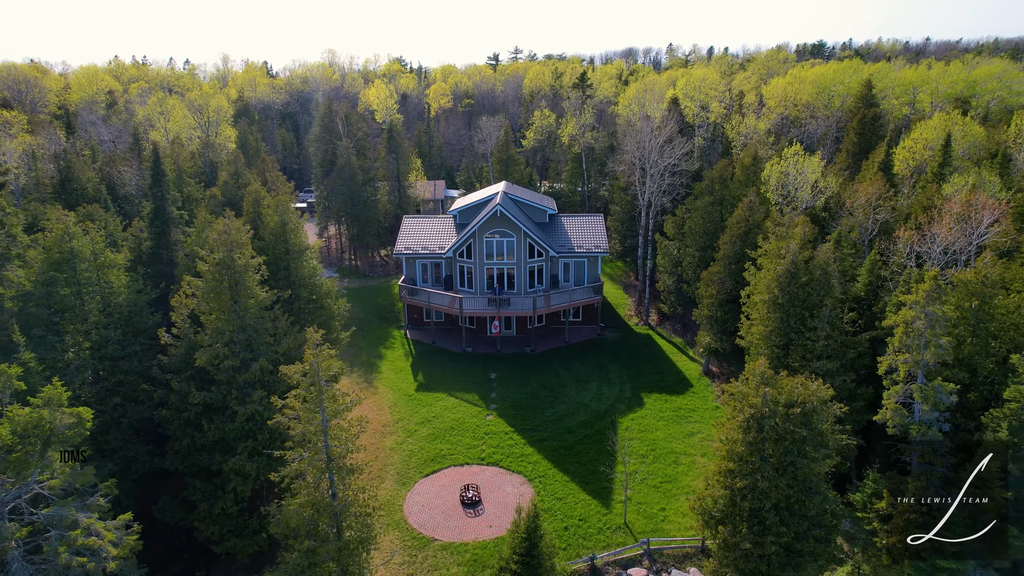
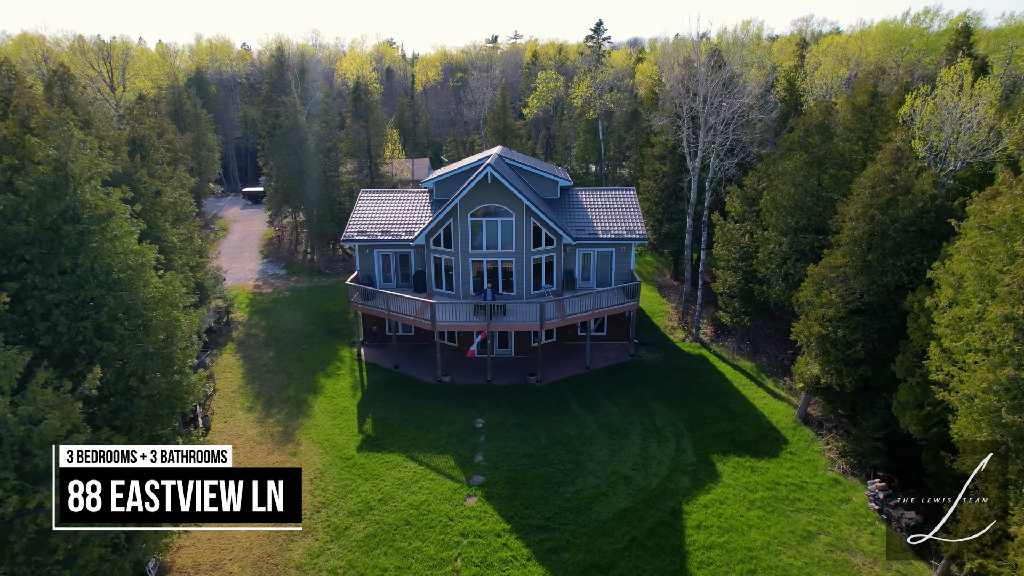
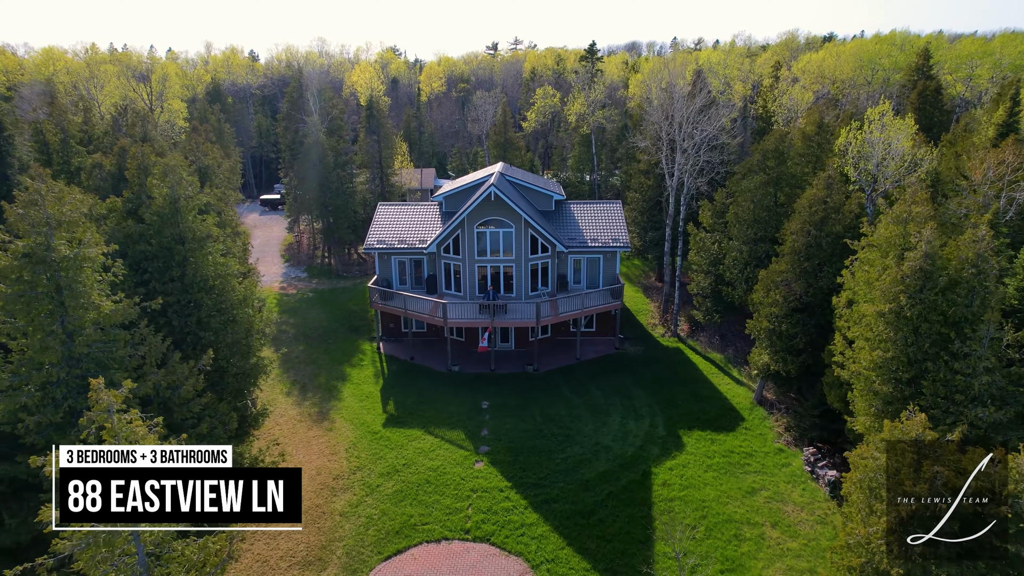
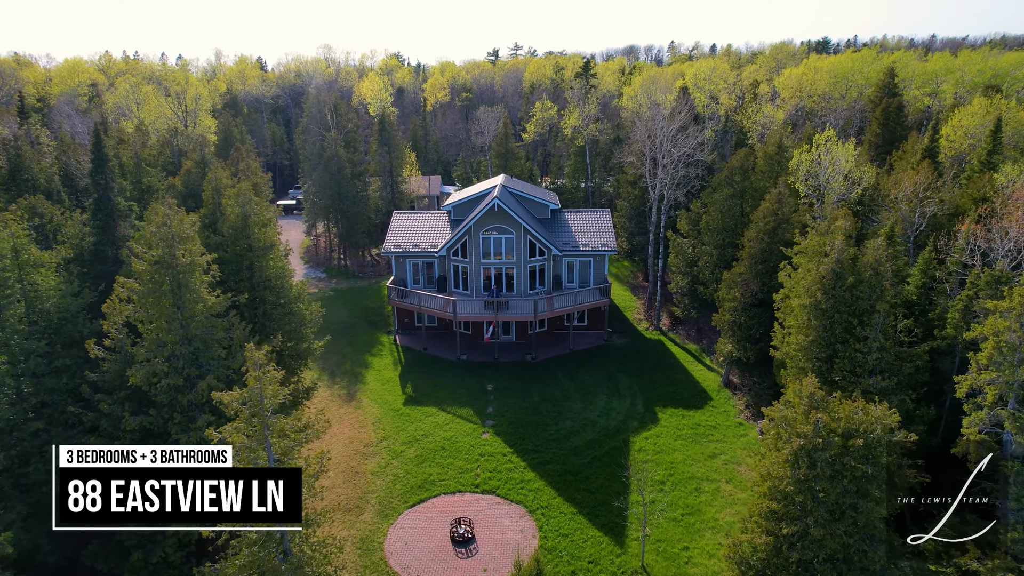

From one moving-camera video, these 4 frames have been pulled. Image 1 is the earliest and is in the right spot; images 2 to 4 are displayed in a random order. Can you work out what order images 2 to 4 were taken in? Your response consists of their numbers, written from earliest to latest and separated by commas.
4, 3, 2
